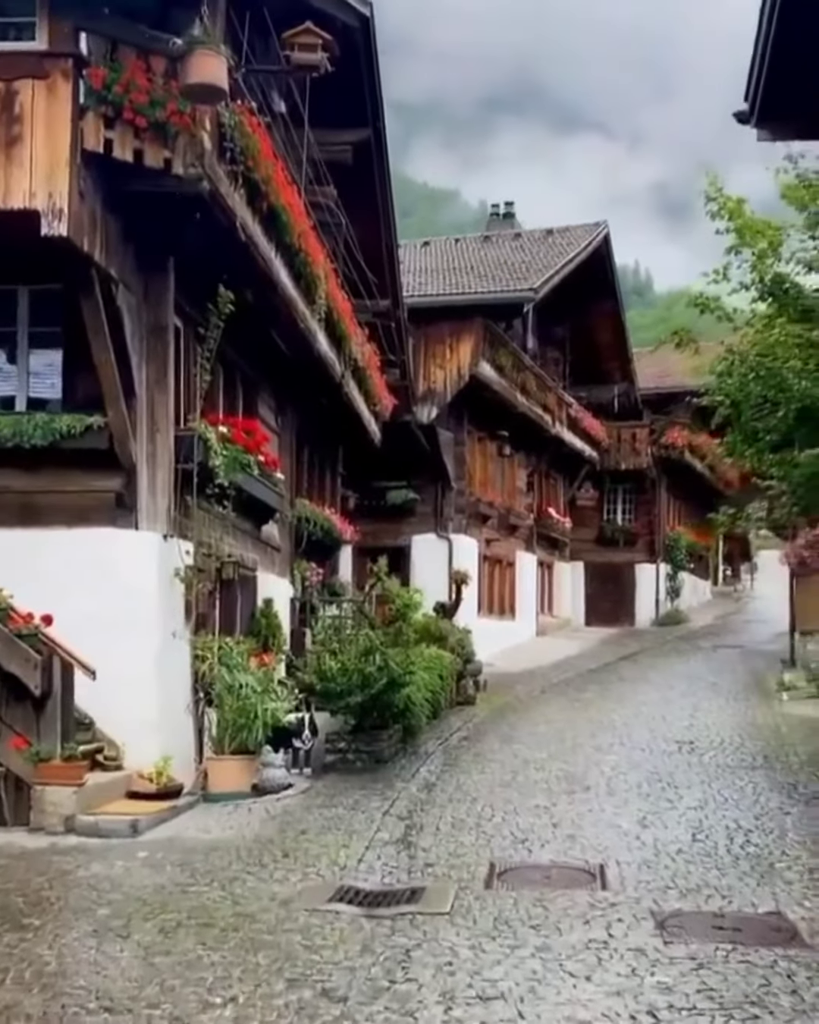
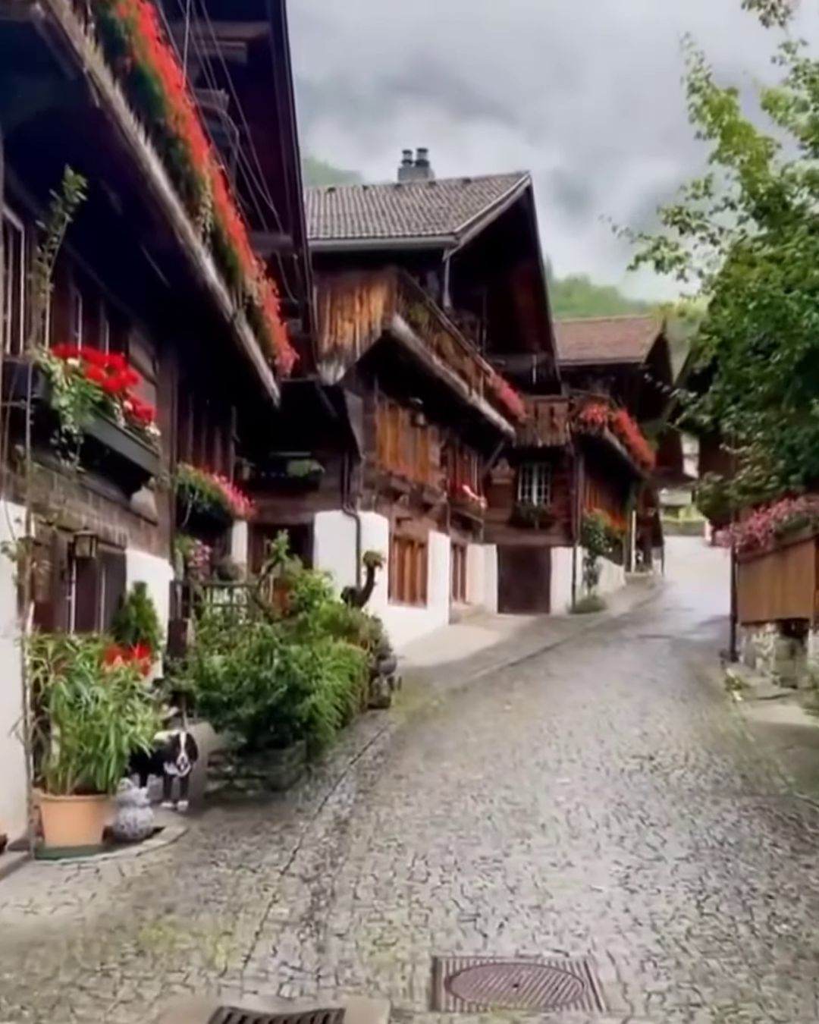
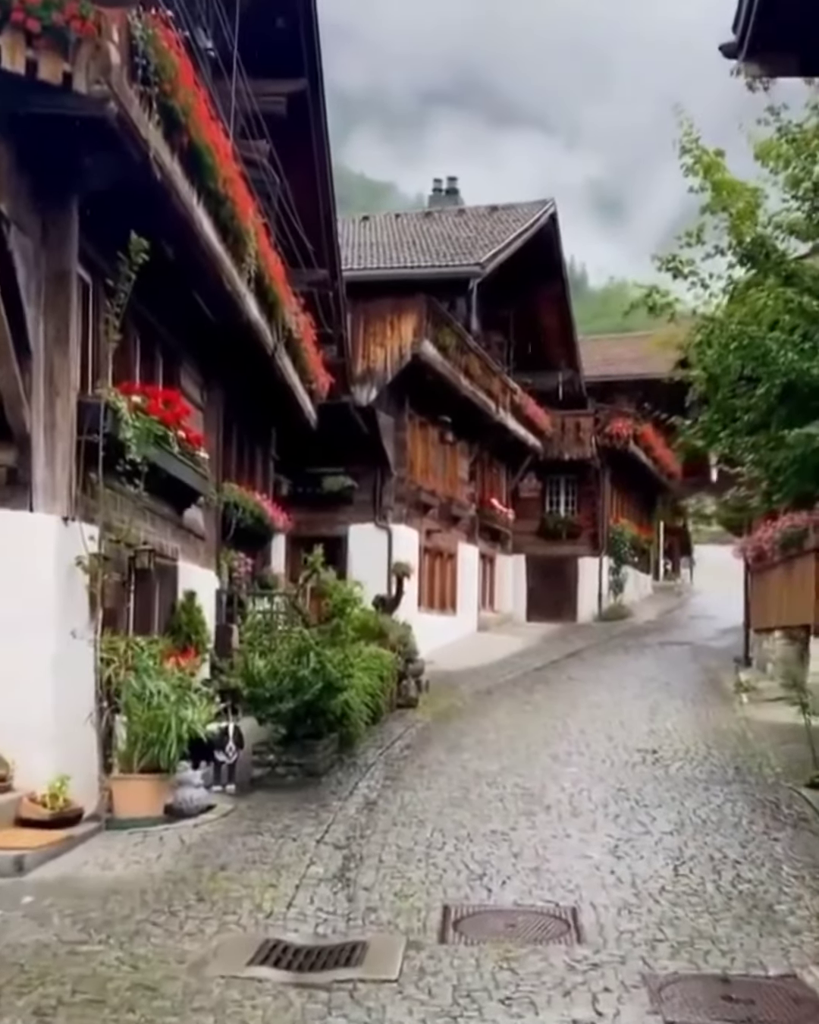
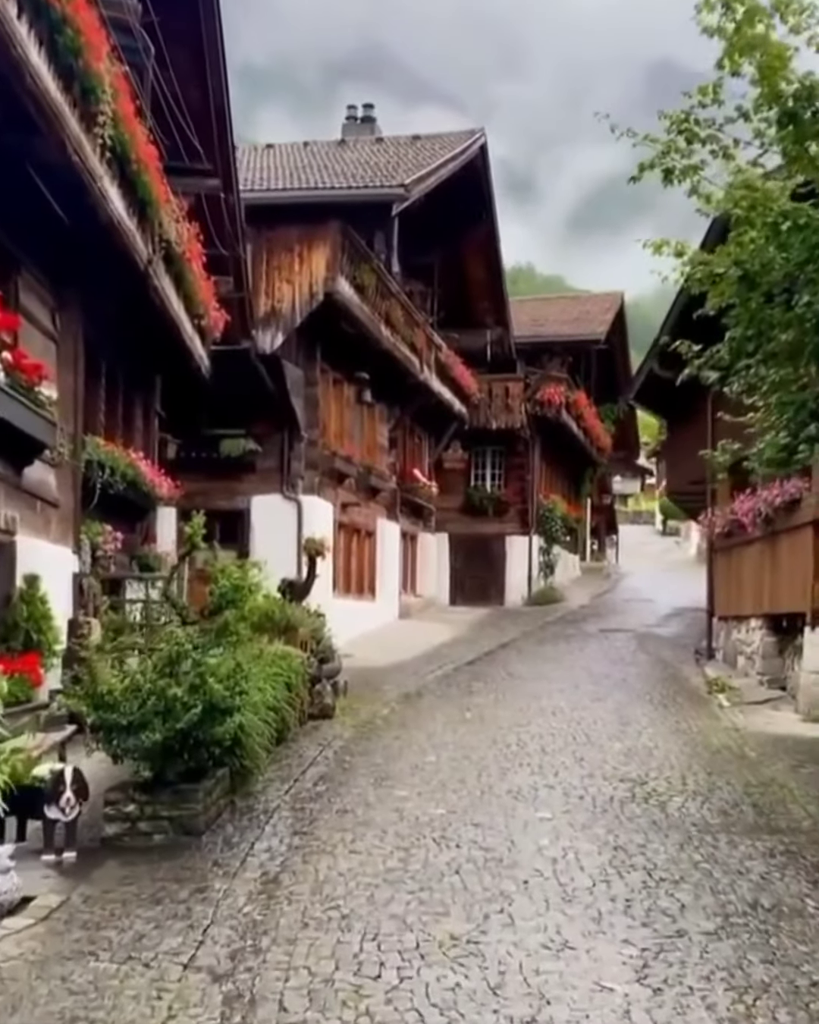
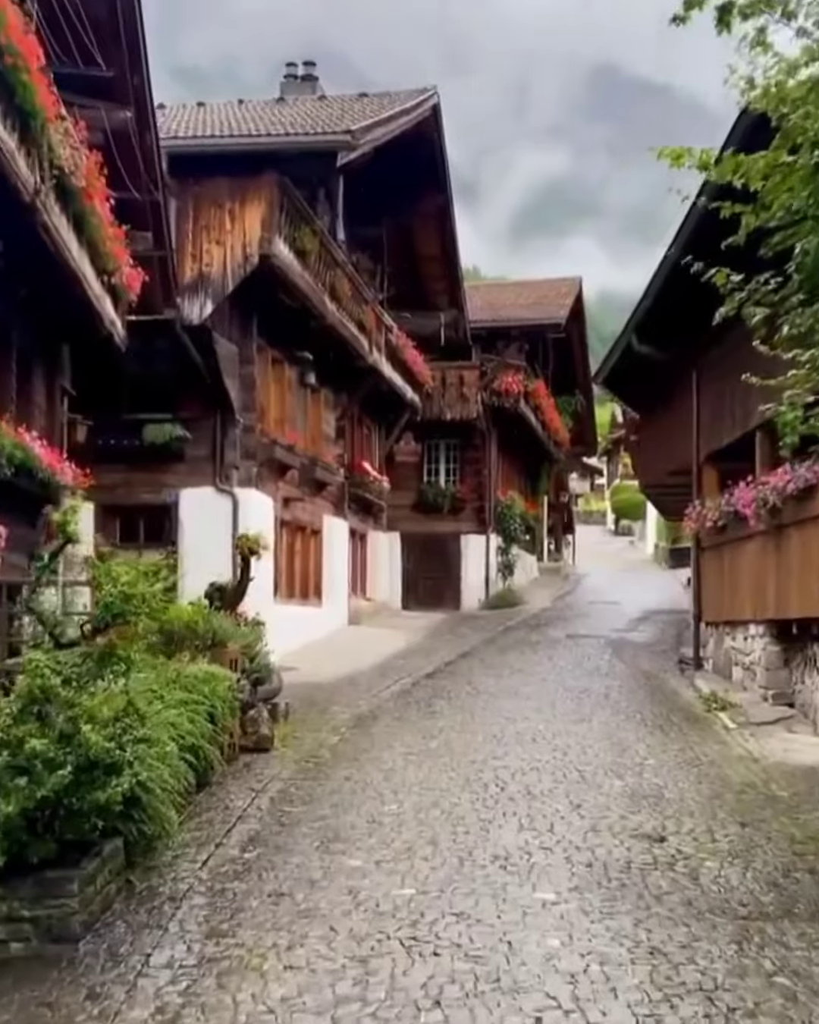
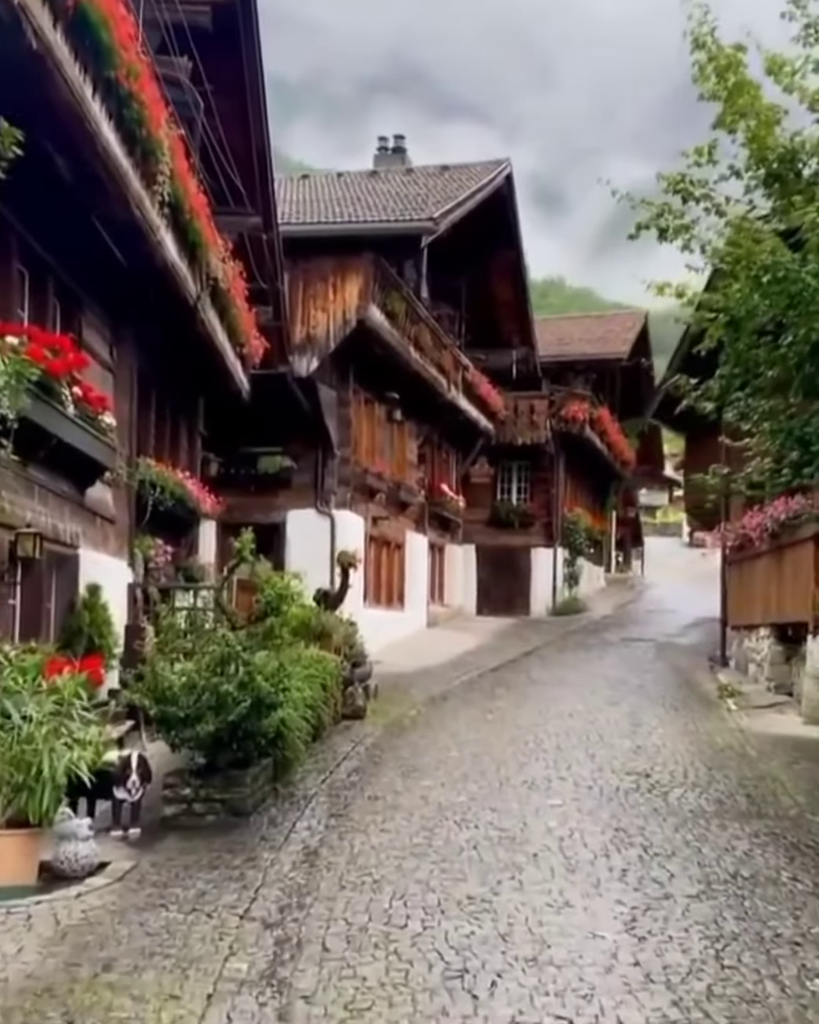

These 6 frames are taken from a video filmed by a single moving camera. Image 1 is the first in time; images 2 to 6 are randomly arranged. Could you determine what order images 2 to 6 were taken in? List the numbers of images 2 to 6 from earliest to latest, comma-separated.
3, 2, 6, 4, 5
